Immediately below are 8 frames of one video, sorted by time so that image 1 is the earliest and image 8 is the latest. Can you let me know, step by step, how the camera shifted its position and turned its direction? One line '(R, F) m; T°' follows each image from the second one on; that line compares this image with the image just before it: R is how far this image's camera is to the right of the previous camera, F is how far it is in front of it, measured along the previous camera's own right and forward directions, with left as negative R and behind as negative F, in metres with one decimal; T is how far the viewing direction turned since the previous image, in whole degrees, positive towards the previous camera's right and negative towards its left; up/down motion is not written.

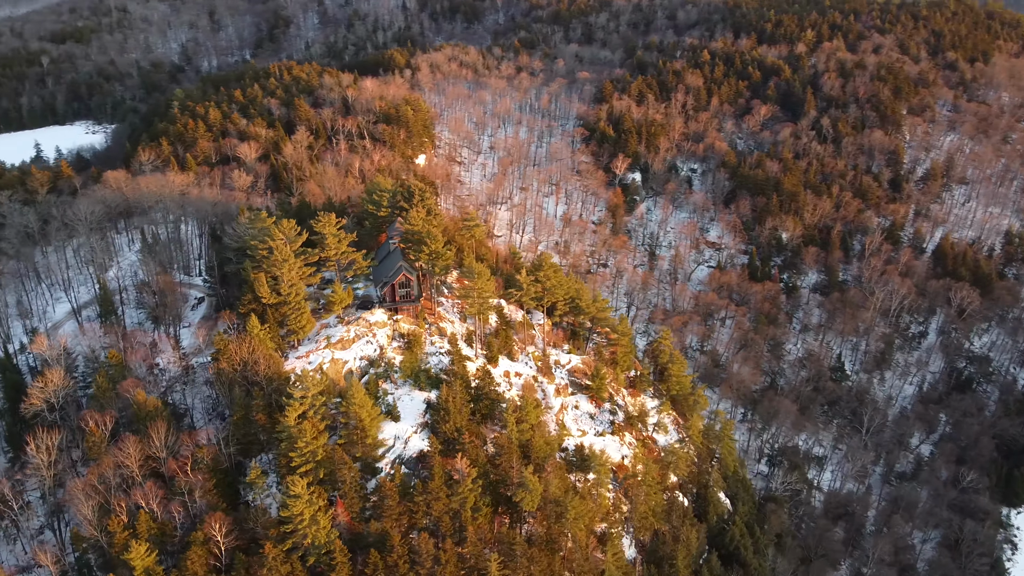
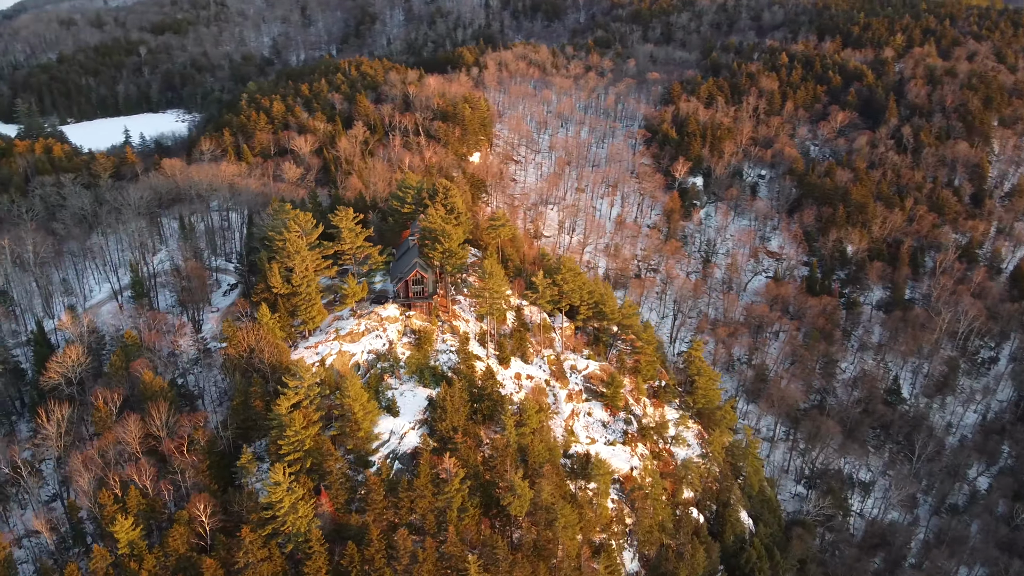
(+3.8, +0.5) m; -6°
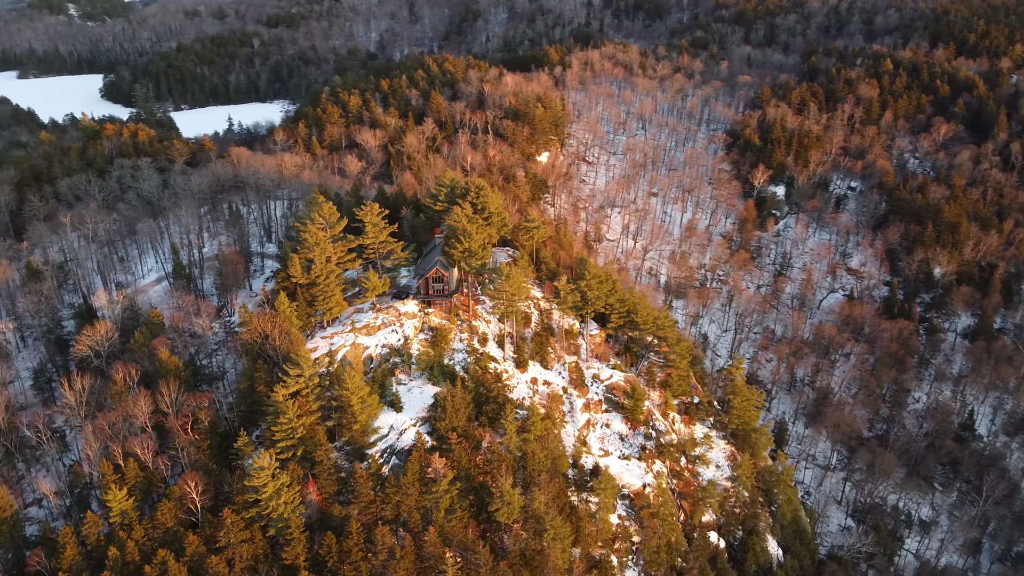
(+4.5, +0.8) m; -8°
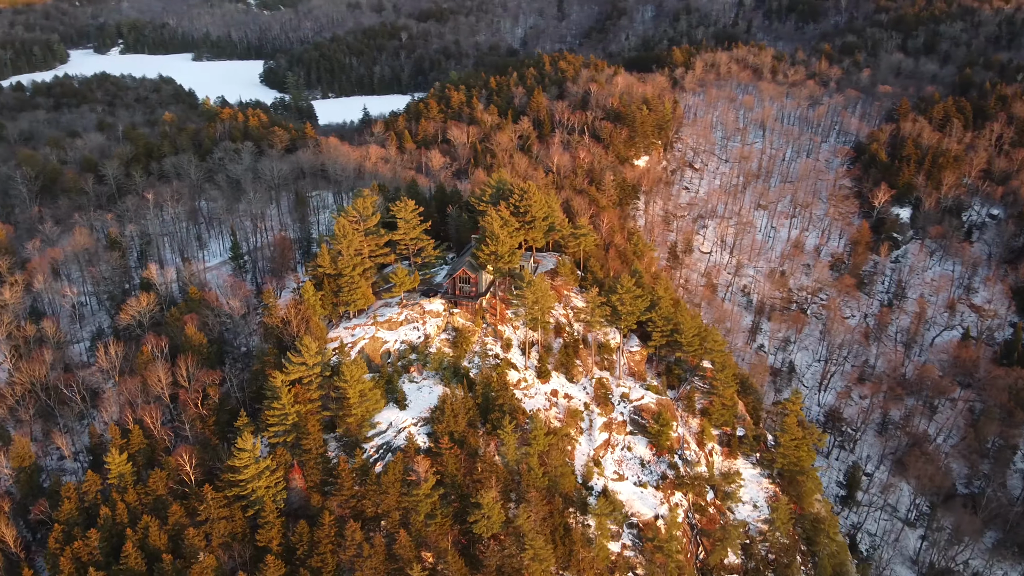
(+6.2, +1.6) m; -11°
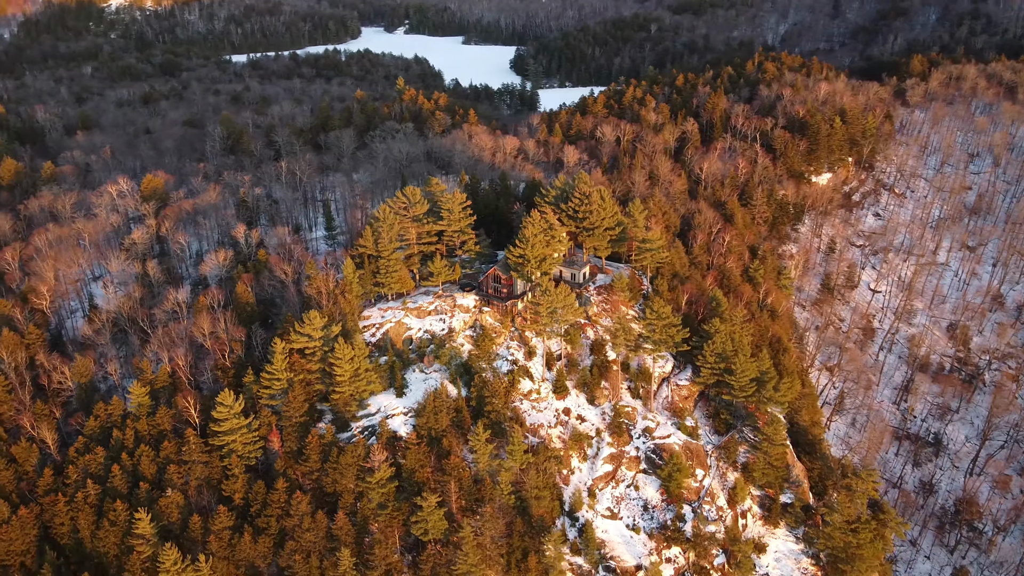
(+11.2, +3.3) m; -19°
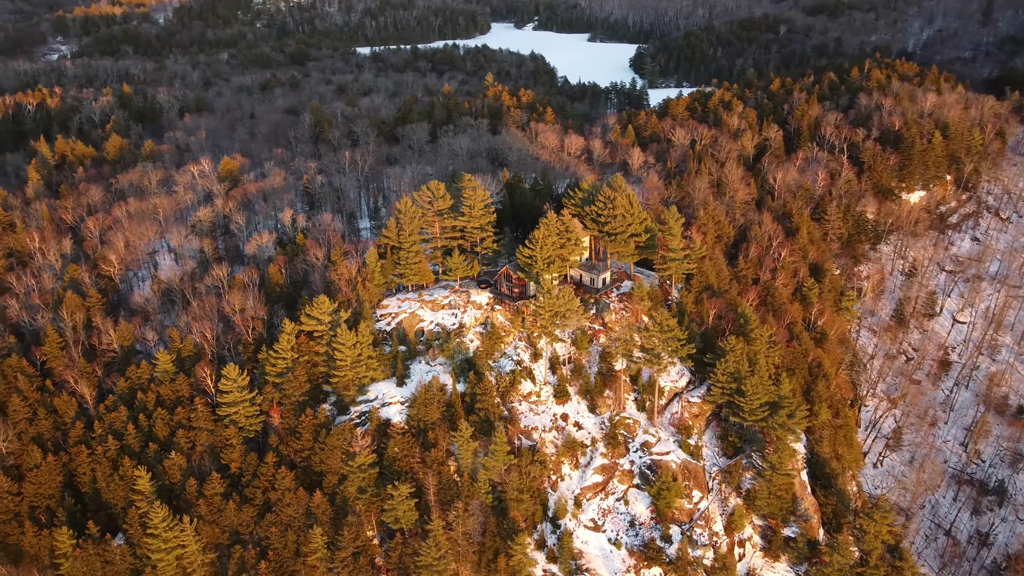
(+5.8, +0.6) m; -9°
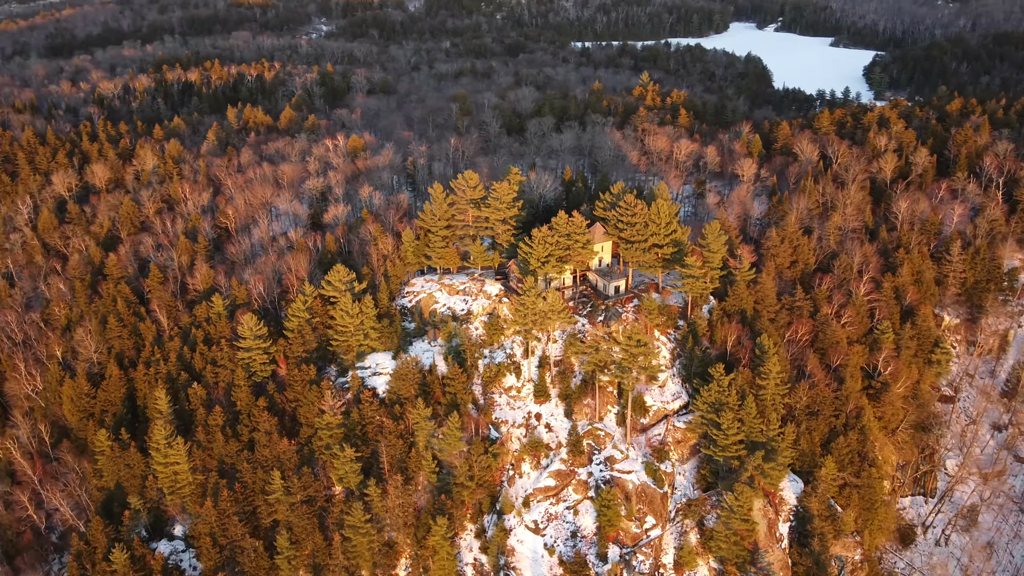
(+11.4, +1.2) m; -17°
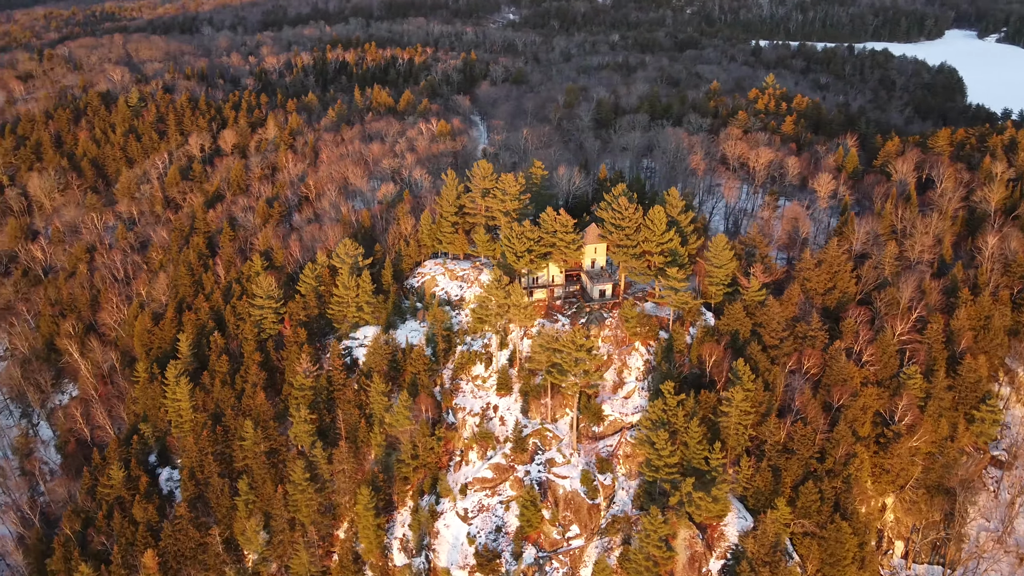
(+10.3, +1.1) m; -14°
